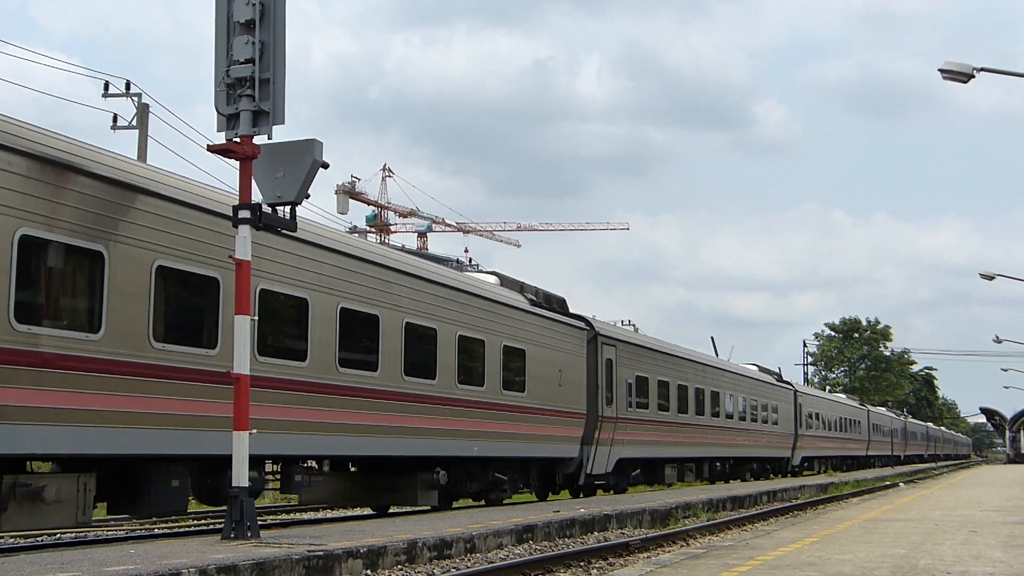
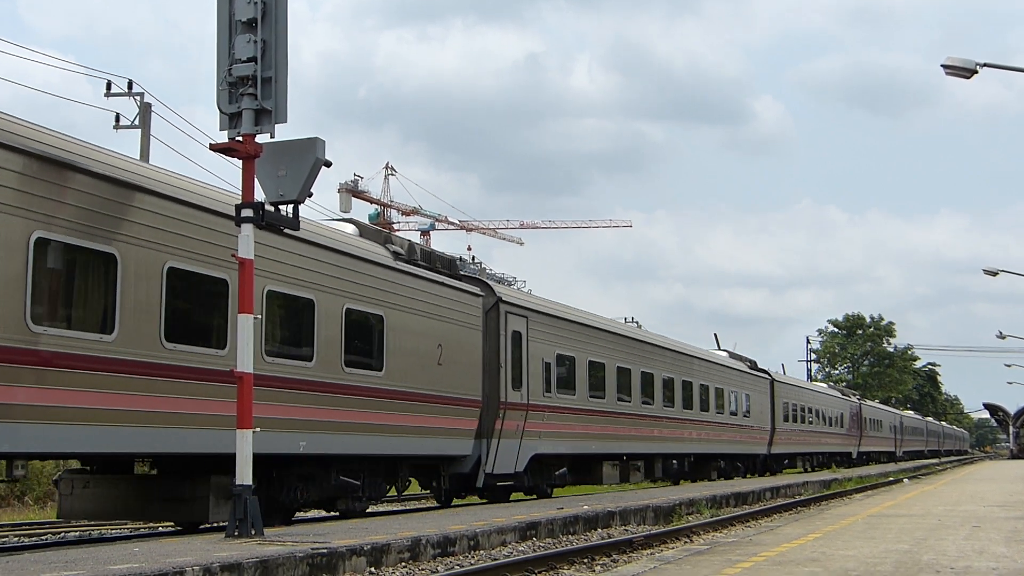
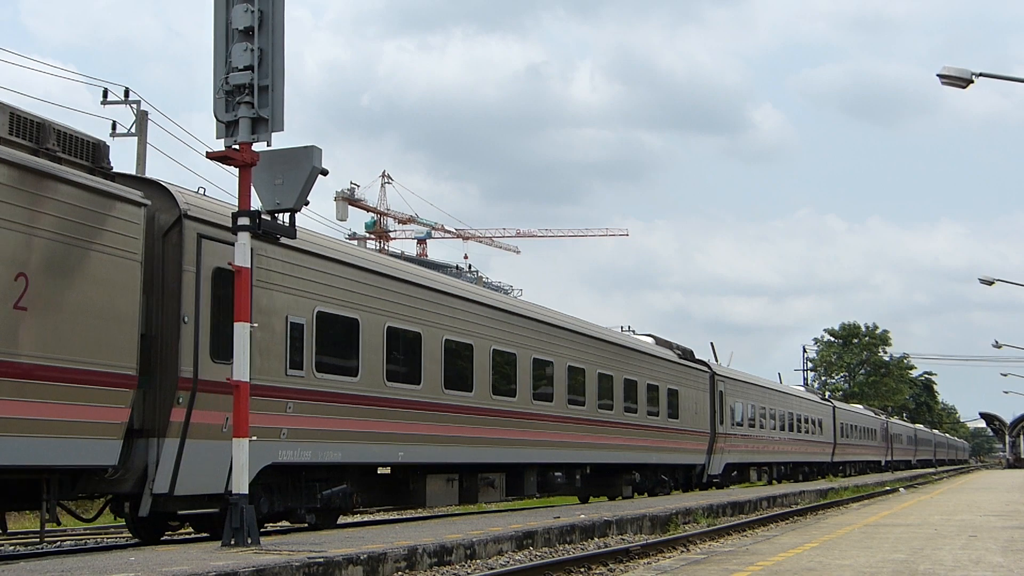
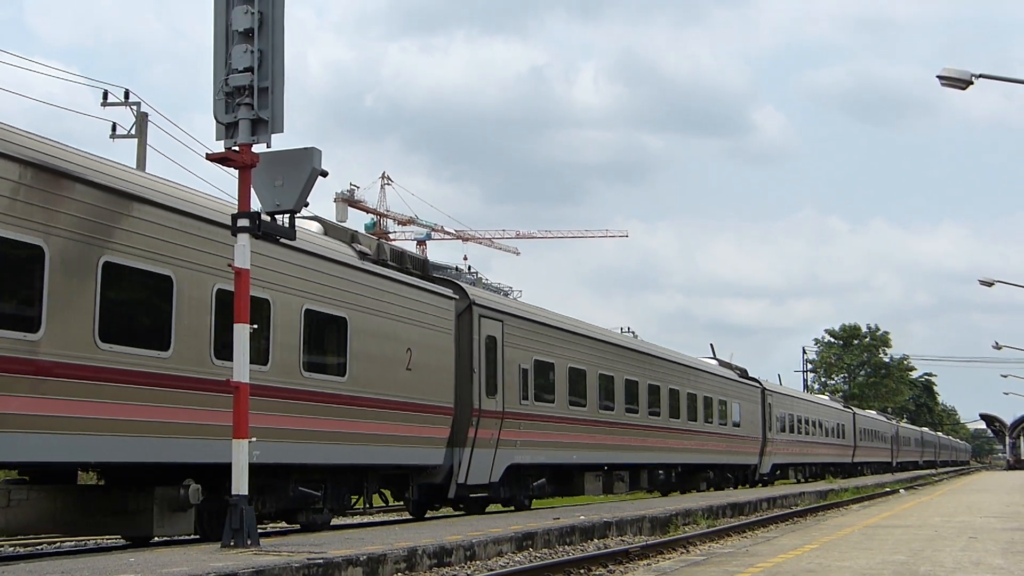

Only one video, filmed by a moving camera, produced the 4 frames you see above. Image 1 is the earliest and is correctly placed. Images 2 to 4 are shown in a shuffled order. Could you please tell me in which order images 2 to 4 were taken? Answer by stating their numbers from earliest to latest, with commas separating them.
4, 3, 2
